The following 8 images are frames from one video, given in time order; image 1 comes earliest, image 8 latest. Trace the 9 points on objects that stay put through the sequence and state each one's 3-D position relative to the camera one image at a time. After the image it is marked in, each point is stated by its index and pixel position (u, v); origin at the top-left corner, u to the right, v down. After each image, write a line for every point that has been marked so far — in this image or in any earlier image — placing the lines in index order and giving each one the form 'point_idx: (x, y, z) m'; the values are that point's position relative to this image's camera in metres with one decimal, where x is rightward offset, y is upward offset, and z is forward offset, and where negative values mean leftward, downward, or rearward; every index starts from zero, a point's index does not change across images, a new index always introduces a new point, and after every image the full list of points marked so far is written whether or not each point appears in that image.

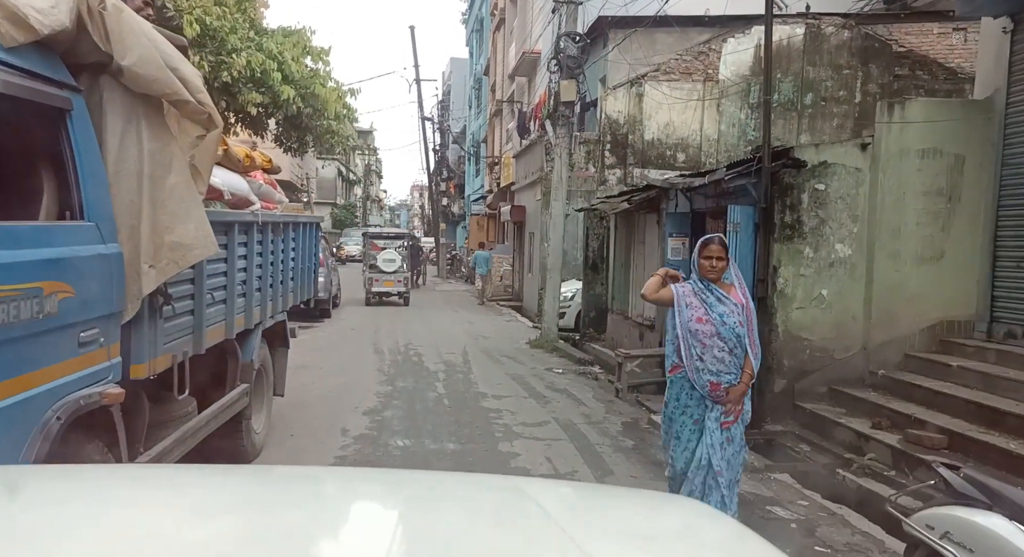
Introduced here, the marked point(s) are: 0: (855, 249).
0: (+2.9, +0.2, +7.3) m
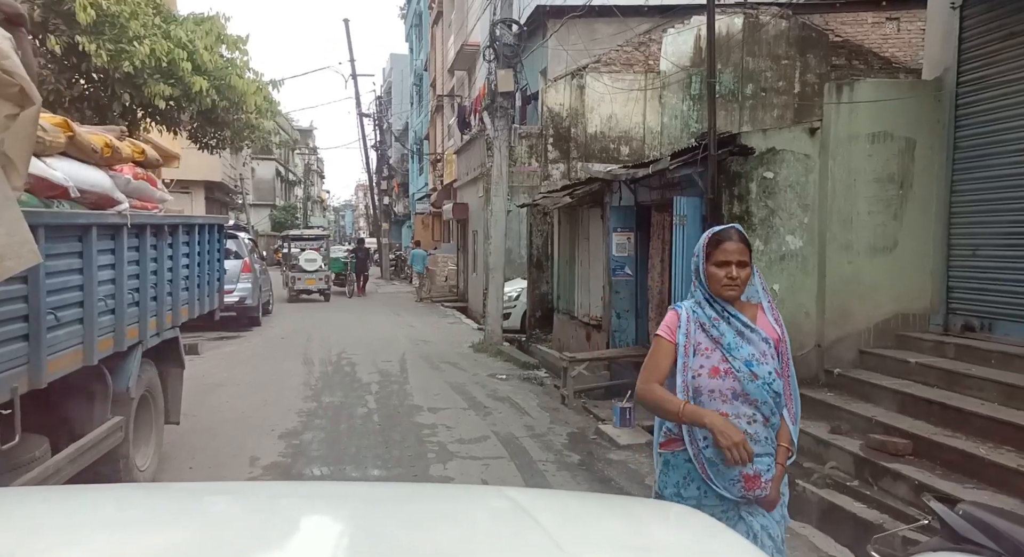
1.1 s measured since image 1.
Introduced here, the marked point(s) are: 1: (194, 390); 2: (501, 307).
0: (+2.4, +0.3, +6.9) m
1: (-3.3, -1.2, +8.9) m
2: (-0.2, -0.5, +14.1) m
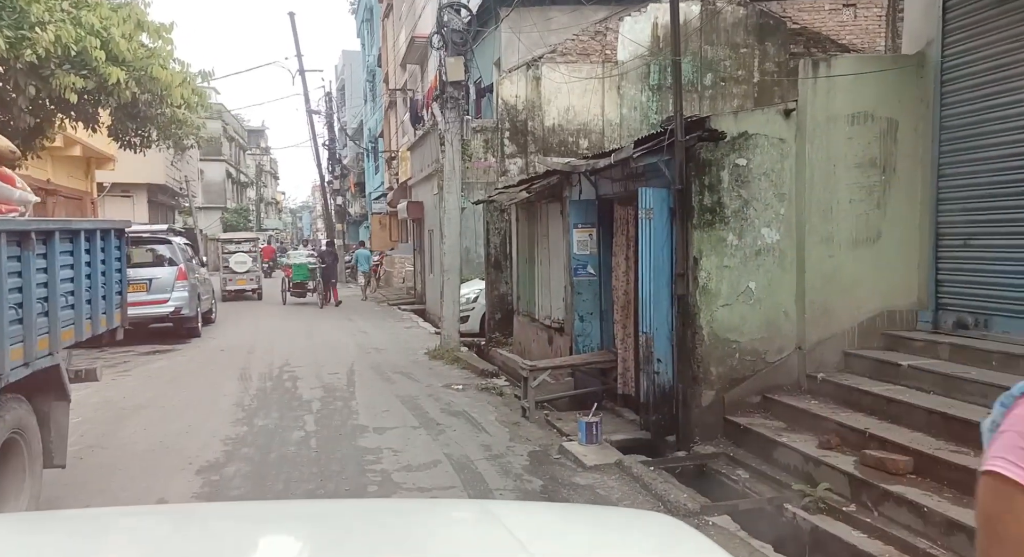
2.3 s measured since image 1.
0: (+2.0, +0.3, +6.2) m
1: (-3.7, -1.3, +8.0) m
2: (-0.9, -0.5, +13.4) m
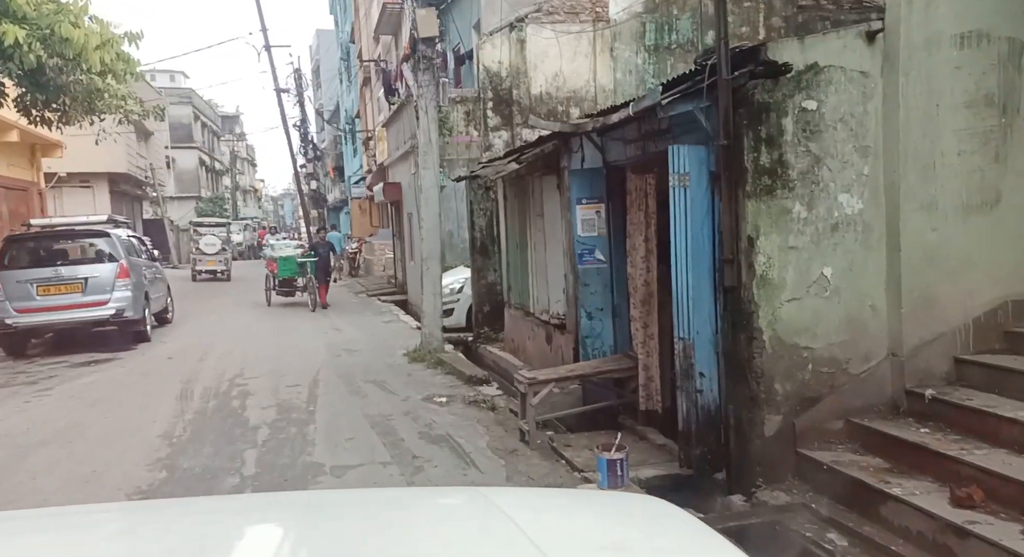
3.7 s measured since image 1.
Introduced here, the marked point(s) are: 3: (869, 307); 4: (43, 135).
0: (+2.0, +0.4, +4.6) m
1: (-3.7, -1.3, +6.4) m
2: (-1.0, -0.3, +11.8) m
3: (+2.0, -0.1, +4.7) m
4: (-9.9, +3.0, +18.1) m
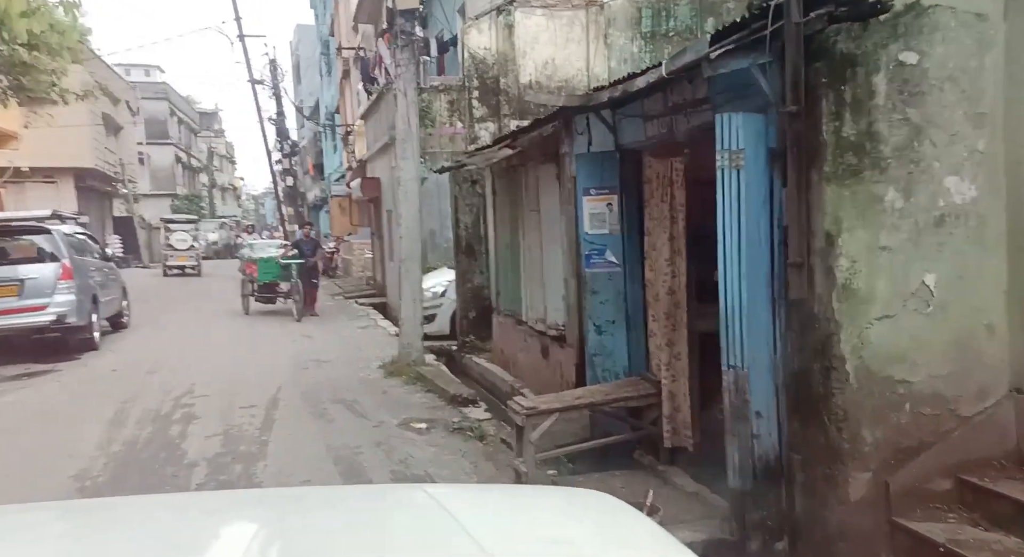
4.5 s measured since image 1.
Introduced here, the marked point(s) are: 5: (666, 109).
0: (+1.9, +0.4, +3.5) m
1: (-3.8, -1.3, +5.1) m
2: (-1.1, -0.4, +10.6) m
3: (+1.9, -0.2, +3.5) m
4: (-10.2, +3.0, +16.8) m
5: (+0.9, +1.0, +4.9) m
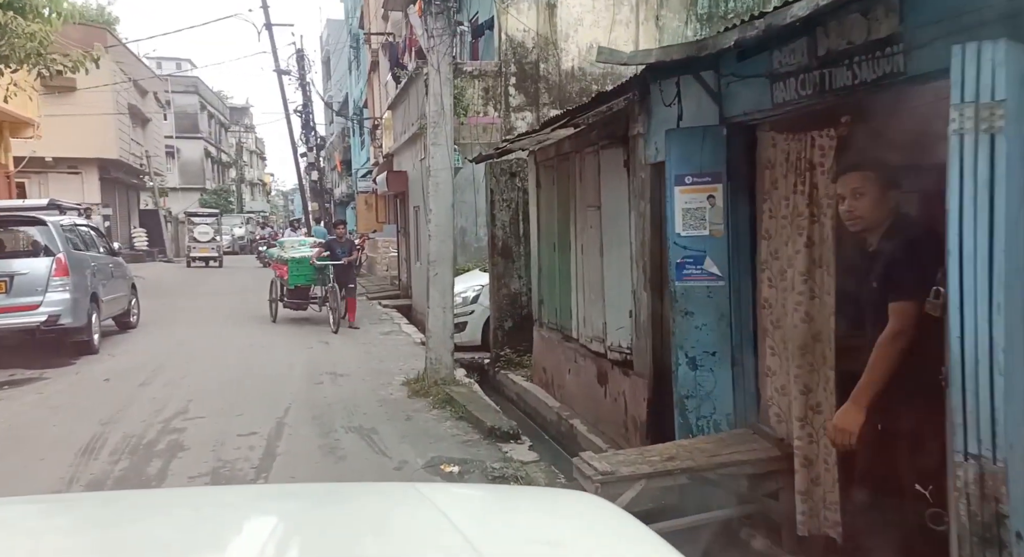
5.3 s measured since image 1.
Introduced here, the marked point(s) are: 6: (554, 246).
0: (+2.2, +0.3, +2.0) m
1: (-3.5, -1.3, +3.8) m
2: (-0.7, -0.4, +9.2) m
3: (+2.2, -0.3, +2.1) m
4: (-9.4, +3.1, +15.6) m
5: (+1.2, +0.9, +3.5) m
6: (+0.4, +0.3, +8.2) m
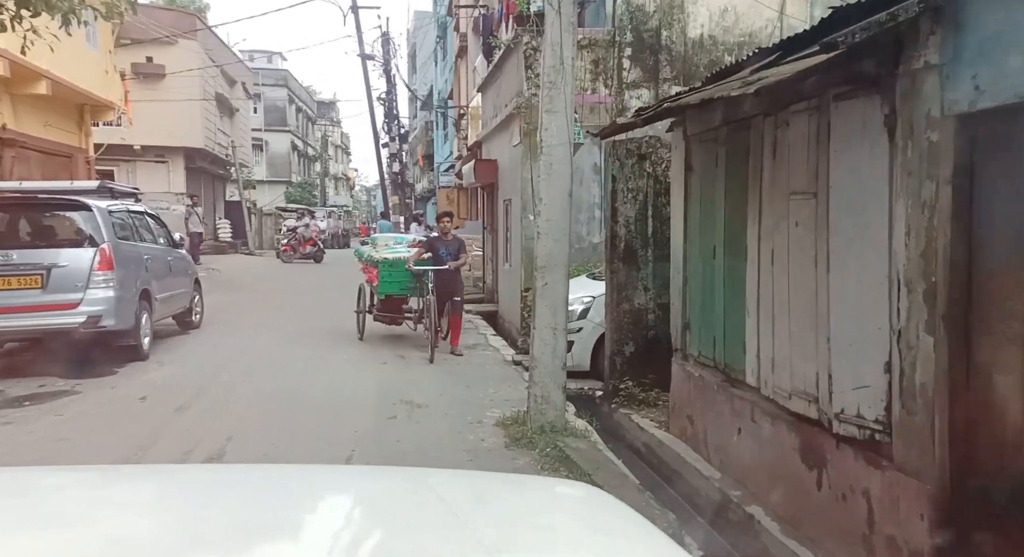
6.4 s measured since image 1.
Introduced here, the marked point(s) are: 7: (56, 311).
0: (+2.7, +0.1, -0.4) m
1: (-2.9, -1.4, +1.9) m
2: (+0.4, -0.5, +7.0) m
3: (+2.6, -0.5, -0.4) m
4: (-7.7, +3.2, +14.2) m
5: (+1.8, +0.7, +1.1) m
6: (+1.4, +0.2, +5.9) m
7: (-5.7, -0.4, +10.7) m
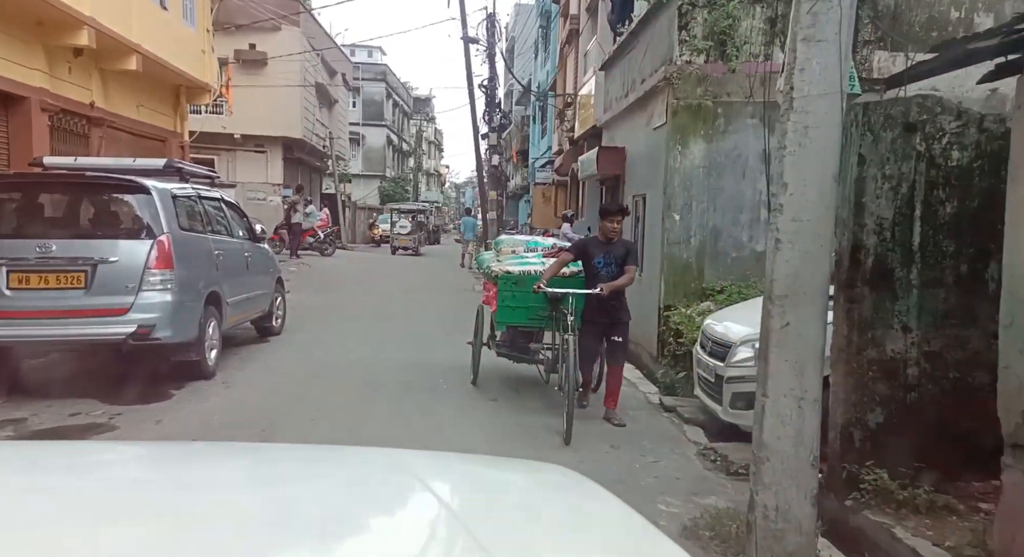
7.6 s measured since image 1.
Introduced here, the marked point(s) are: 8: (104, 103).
0: (+3.0, -0.2, -3.4) m
1: (-2.3, -1.5, -0.5) m
2: (+1.5, -0.7, +4.2) m
3: (+3.0, -0.7, -3.3) m
4: (-5.7, +3.3, +12.2) m
5: (+2.3, +0.5, -1.8) m
6: (+2.4, 0.0, +3.0) m
7: (-4.2, -0.4, +8.6) m
8: (-8.9, +3.8, +18.5) m
